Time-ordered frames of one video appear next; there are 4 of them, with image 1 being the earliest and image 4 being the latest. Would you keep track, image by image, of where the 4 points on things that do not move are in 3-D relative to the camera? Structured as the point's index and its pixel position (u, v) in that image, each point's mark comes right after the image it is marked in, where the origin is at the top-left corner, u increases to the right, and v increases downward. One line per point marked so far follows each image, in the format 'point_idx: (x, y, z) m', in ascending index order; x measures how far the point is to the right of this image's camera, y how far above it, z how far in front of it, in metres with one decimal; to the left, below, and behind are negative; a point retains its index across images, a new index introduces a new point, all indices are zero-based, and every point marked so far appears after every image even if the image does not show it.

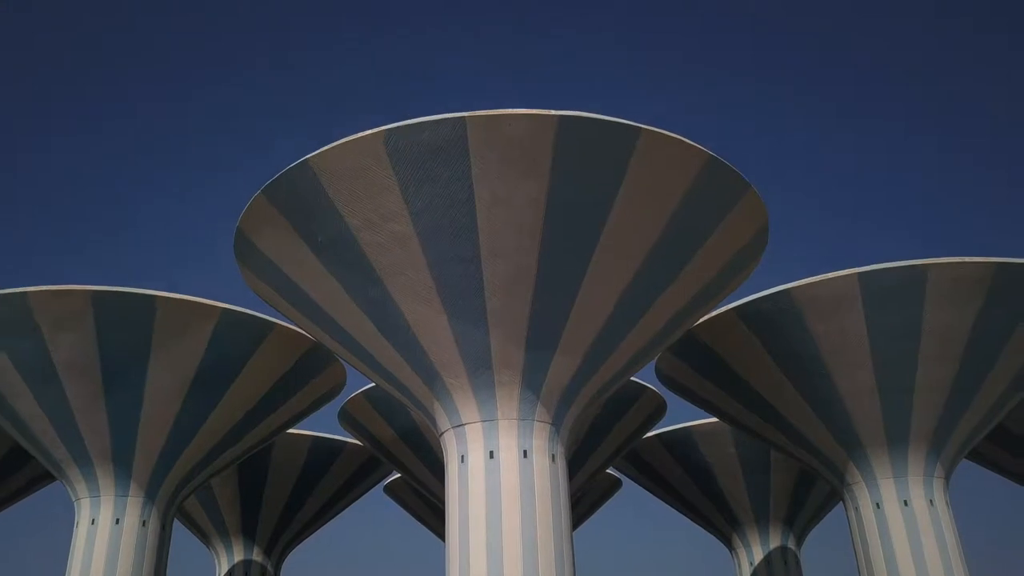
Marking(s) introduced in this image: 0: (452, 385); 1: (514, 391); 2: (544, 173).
0: (-0.7, -1.2, +9.8) m
1: (0.0, -1.2, +9.7) m
2: (+0.3, +1.2, +8.5) m
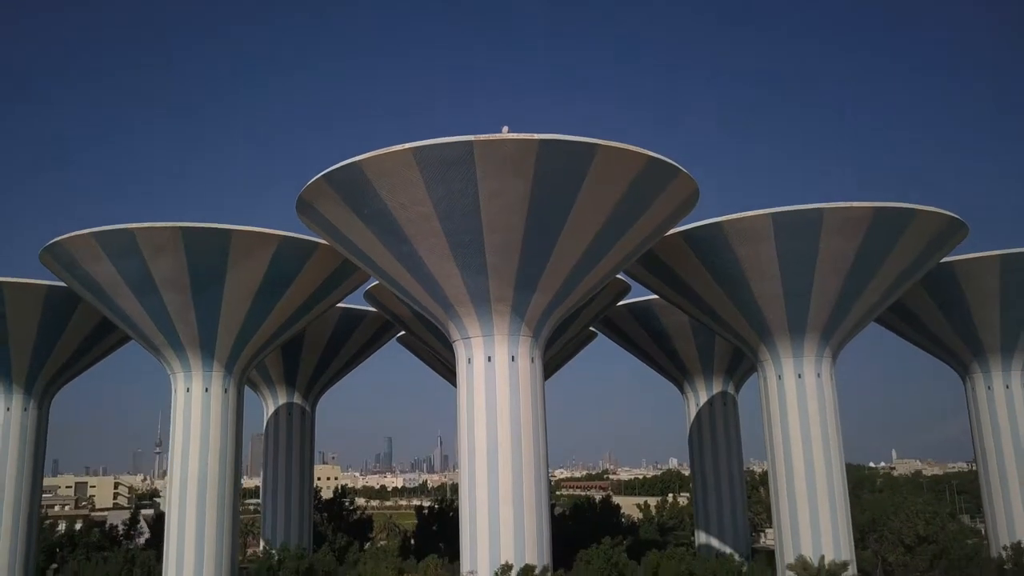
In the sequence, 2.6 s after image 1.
0: (-0.8, -0.4, +13.7) m
1: (-0.1, -0.5, +13.6) m
2: (+0.2, +1.6, +11.9) m
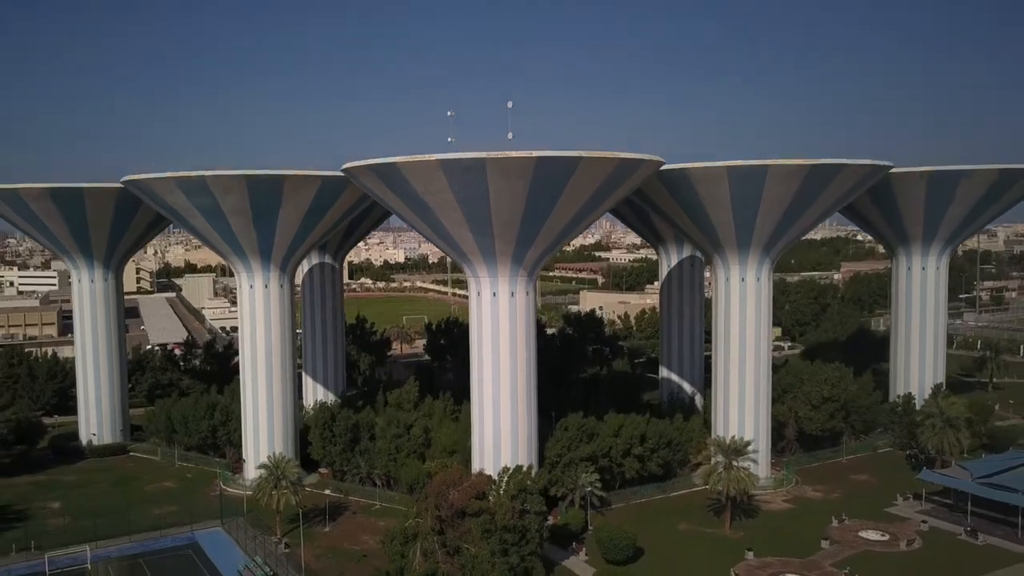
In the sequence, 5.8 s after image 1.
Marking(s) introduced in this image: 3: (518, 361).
0: (-0.8, +0.6, +17.7) m
1: (-0.1, +0.5, +17.7) m
2: (+0.3, +2.1, +15.4) m
3: (+0.1, -1.6, +17.8) m
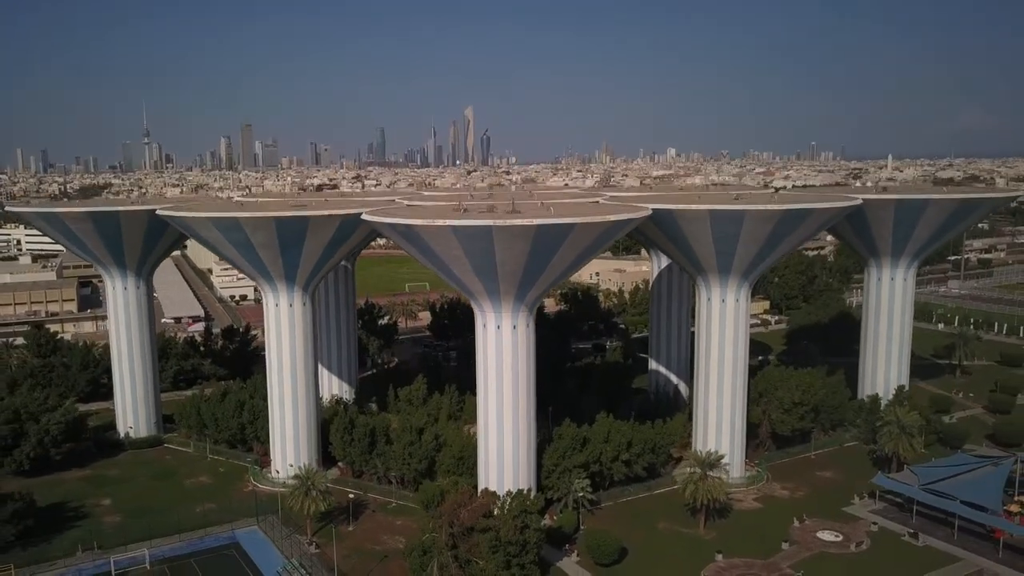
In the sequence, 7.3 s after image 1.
0: (-0.8, -0.2, +19.9) m
1: (0.0, -0.3, +19.9) m
2: (+0.4, +1.0, +17.5) m
3: (+0.2, -2.4, +20.2) m
